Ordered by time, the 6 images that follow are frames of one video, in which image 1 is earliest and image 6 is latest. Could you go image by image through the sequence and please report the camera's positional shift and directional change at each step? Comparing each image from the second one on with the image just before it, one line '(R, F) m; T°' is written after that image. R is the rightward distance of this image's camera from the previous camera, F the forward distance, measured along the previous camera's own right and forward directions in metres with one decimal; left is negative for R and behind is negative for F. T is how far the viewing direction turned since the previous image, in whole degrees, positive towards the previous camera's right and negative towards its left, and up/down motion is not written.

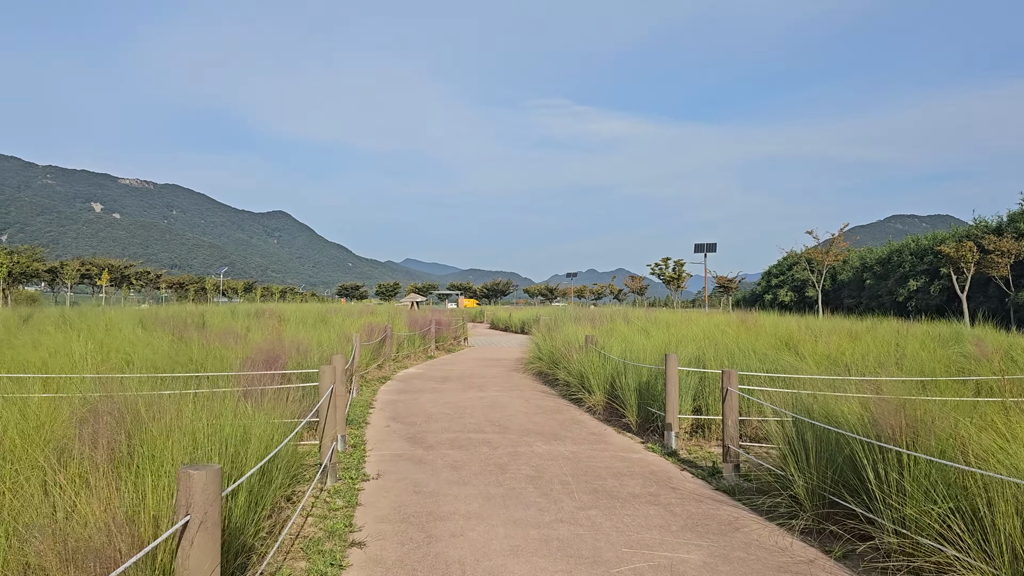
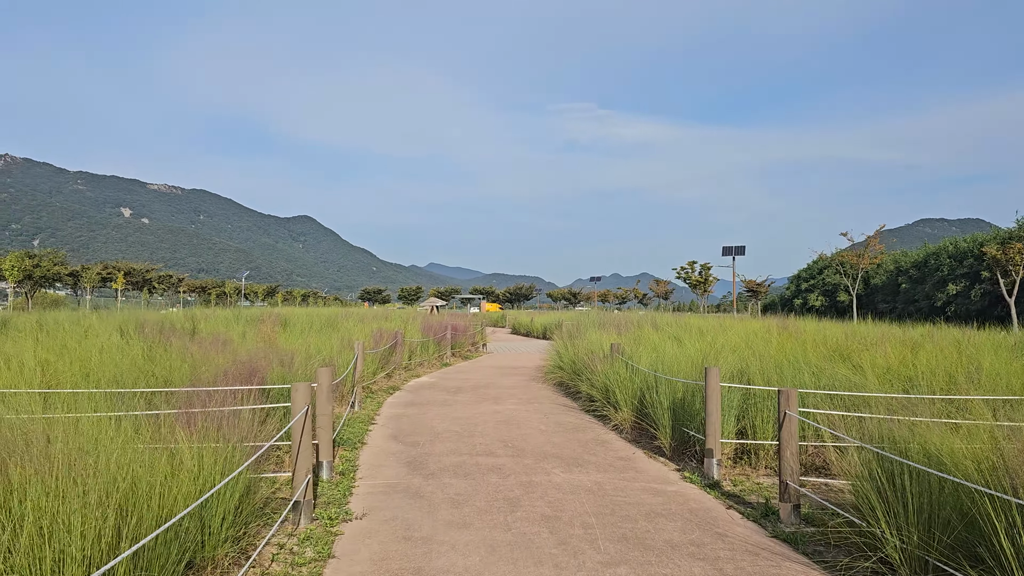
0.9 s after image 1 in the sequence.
(+0.1, +0.8) m; -2°
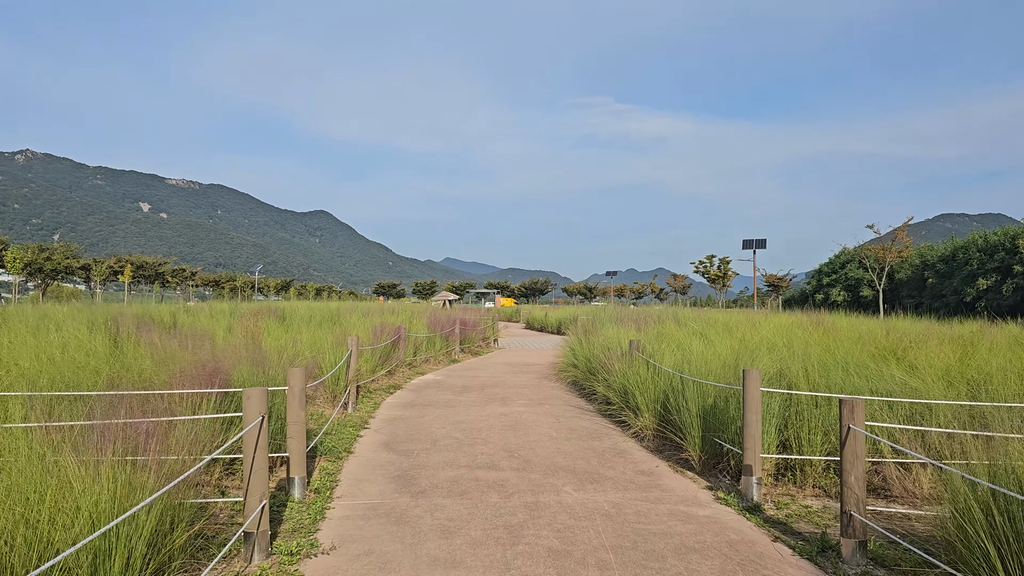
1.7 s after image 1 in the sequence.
(+0.1, +0.7) m; -1°
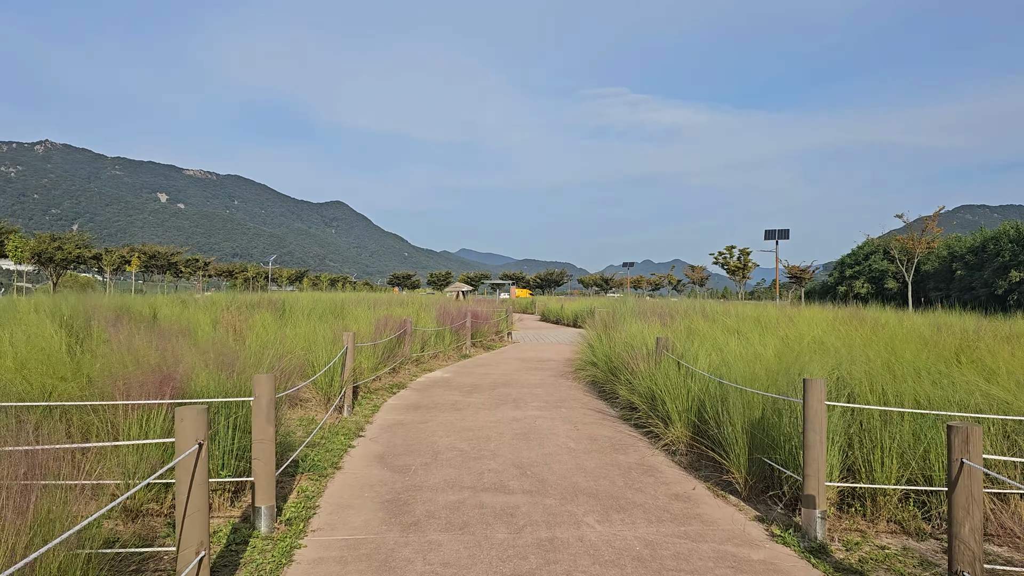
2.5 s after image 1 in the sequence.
(0.0, +0.7) m; -1°
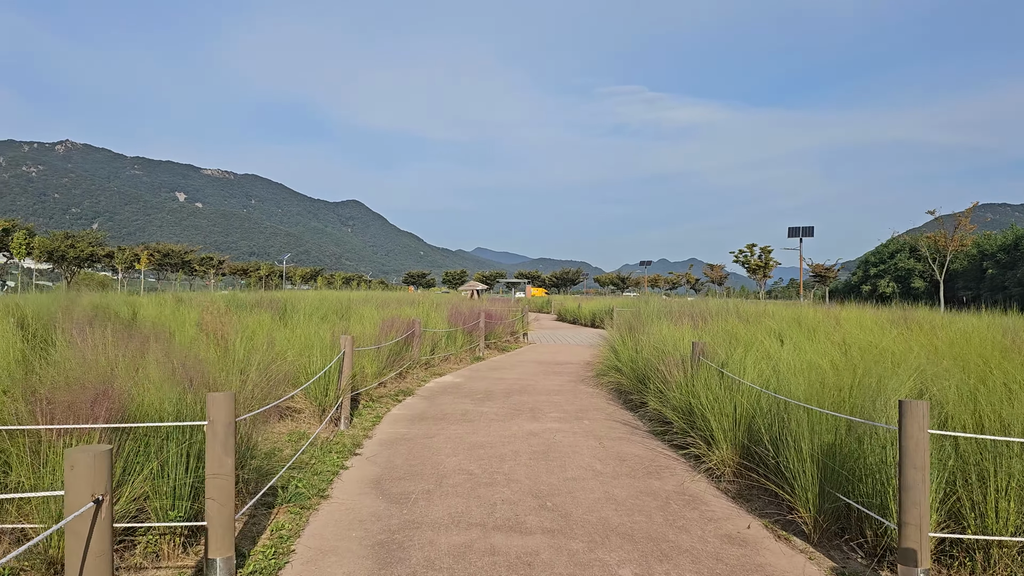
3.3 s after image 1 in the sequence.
(0.0, +0.7) m; -1°
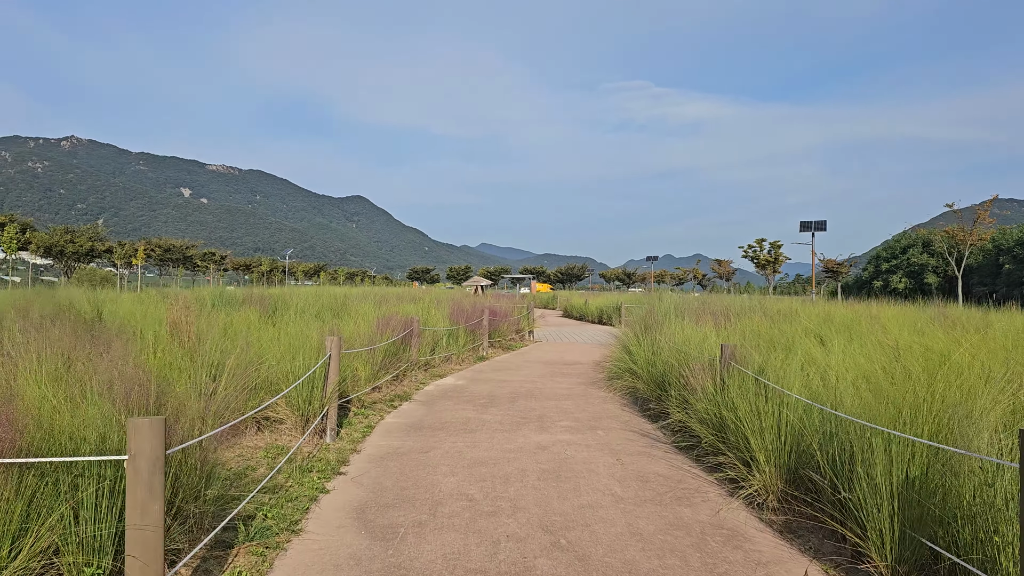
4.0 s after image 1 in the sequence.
(0.0, +0.6) m; 0°
